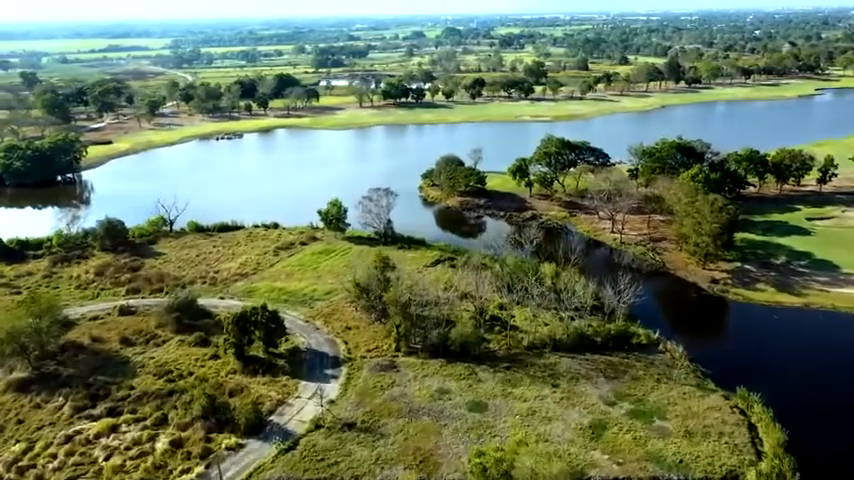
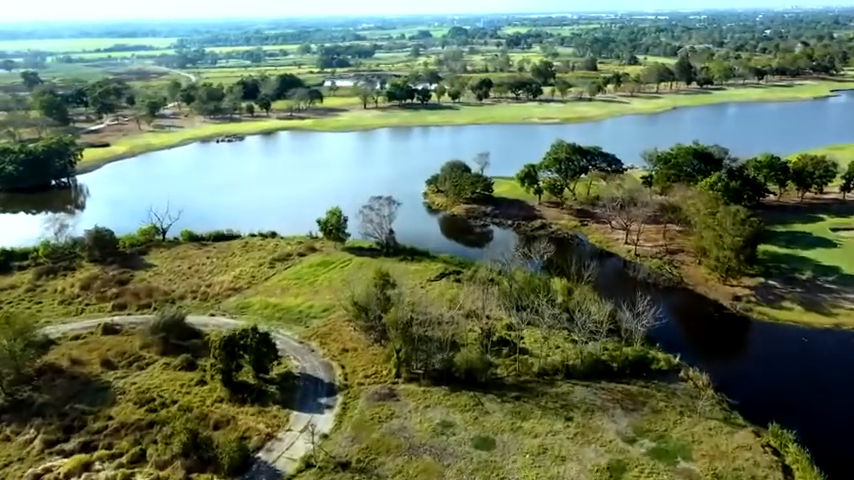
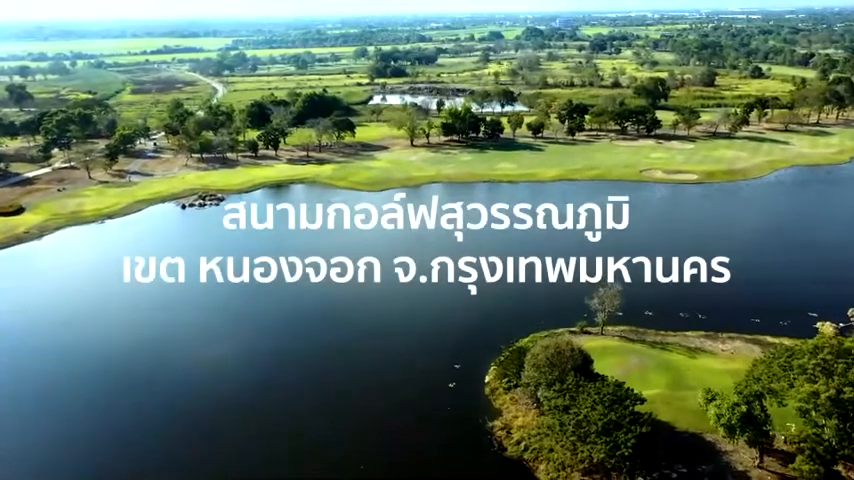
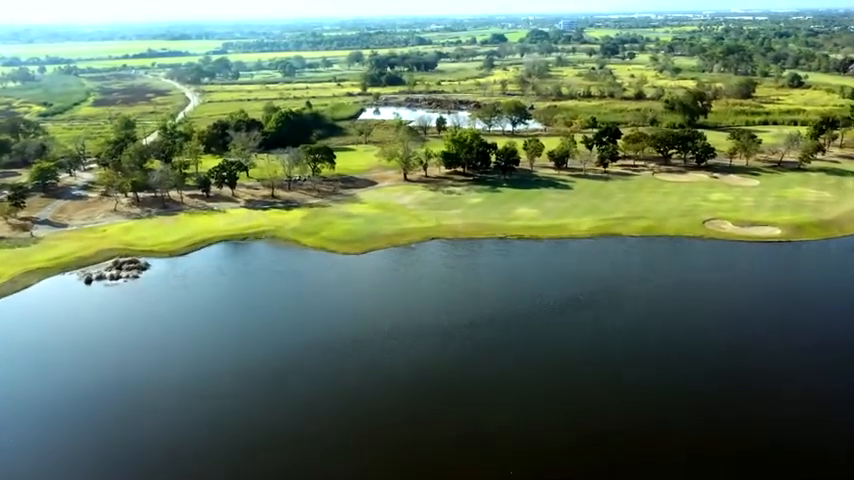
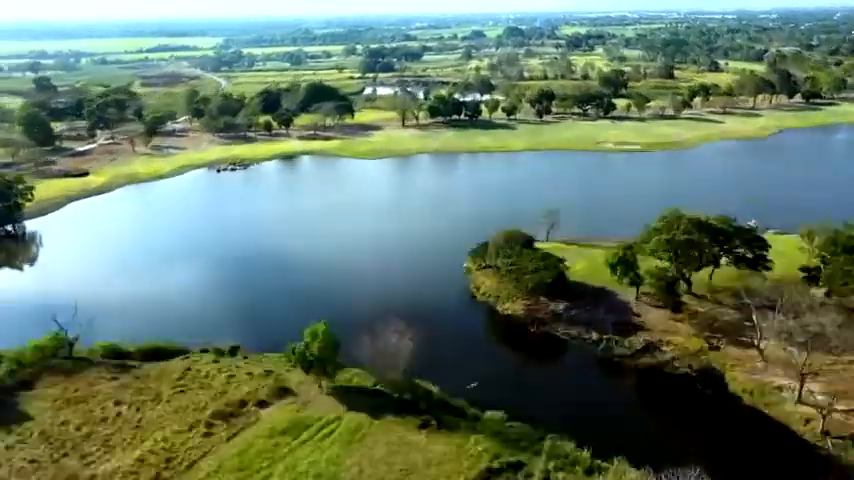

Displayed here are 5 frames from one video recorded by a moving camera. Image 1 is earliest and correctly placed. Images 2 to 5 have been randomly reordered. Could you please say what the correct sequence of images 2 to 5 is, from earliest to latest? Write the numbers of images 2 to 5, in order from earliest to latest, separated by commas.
2, 5, 3, 4
